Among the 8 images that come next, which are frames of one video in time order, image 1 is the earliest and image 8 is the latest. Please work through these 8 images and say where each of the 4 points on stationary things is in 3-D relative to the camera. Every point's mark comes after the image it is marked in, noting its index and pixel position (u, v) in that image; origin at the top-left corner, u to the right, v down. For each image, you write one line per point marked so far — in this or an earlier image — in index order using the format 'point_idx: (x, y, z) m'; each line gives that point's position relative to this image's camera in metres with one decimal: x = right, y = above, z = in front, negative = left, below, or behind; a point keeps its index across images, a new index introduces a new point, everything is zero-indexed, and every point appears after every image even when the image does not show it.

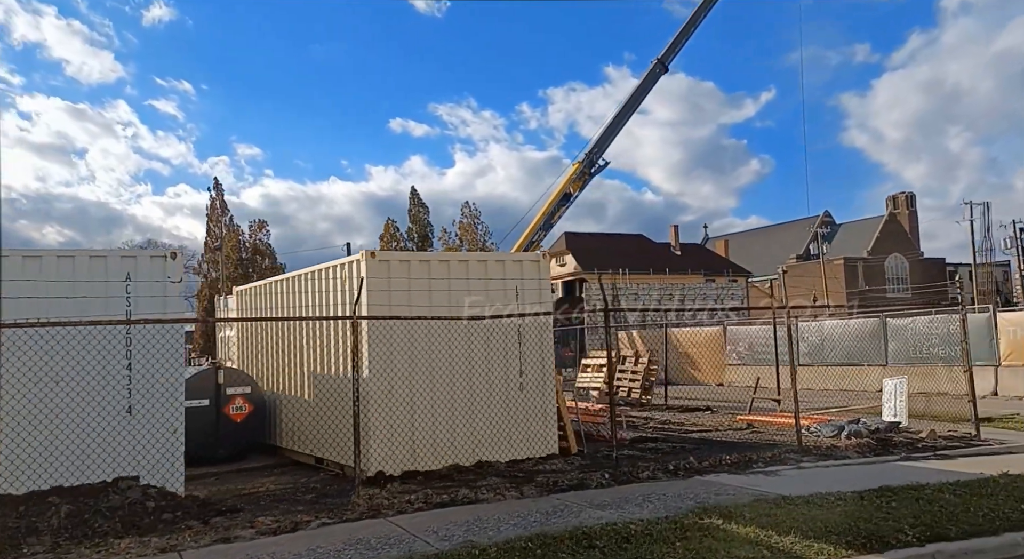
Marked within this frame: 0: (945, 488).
0: (+3.1, -1.5, +5.9) m
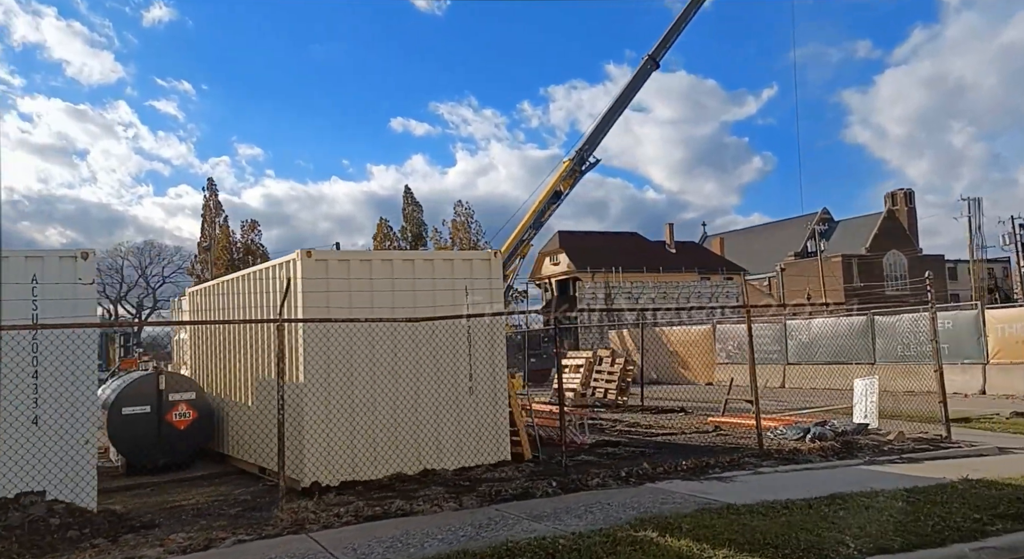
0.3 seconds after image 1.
0: (+2.7, -1.5, +5.8) m
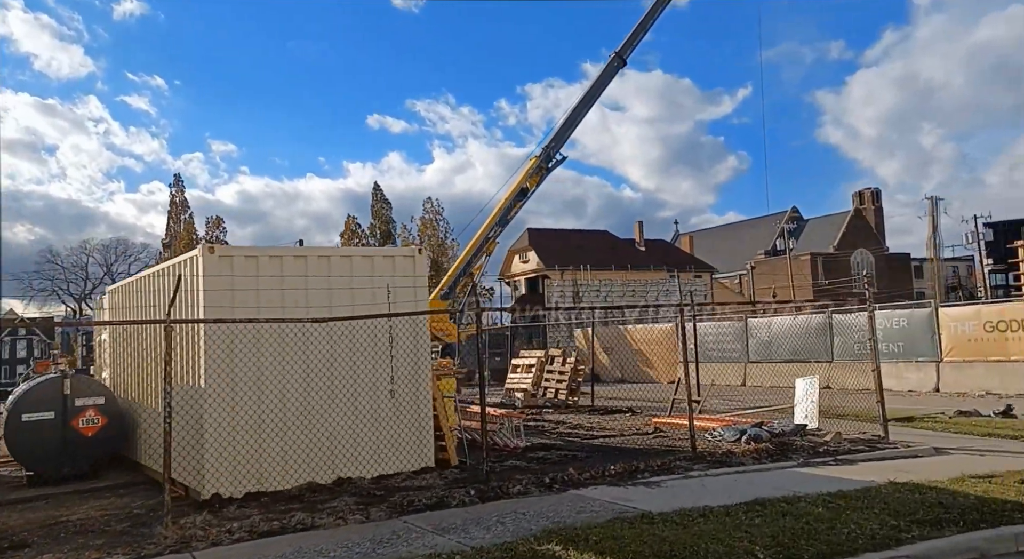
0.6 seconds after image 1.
0: (+2.1, -1.5, +5.7) m
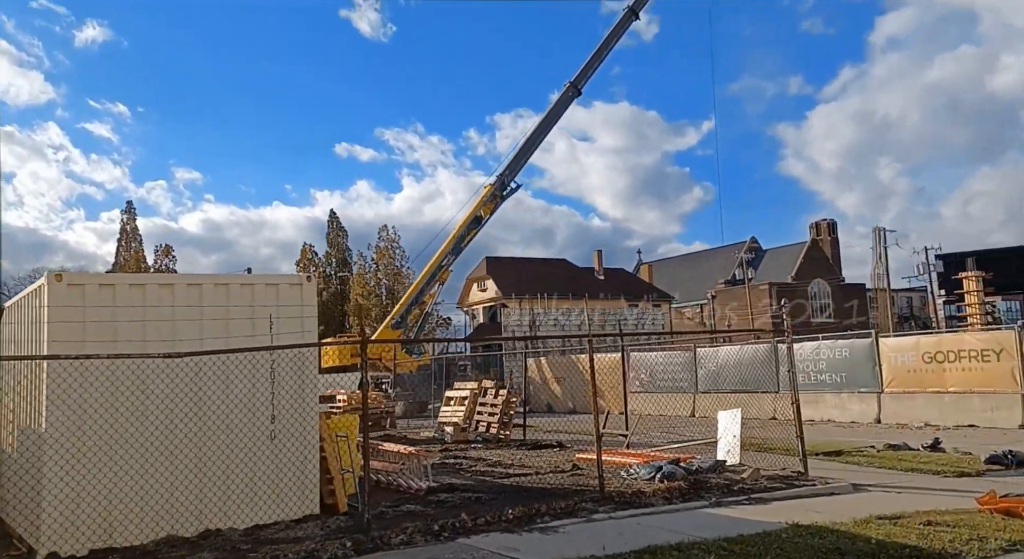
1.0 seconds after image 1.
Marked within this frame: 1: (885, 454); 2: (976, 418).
0: (+1.3, -1.8, +5.4) m
1: (+5.0, -2.3, +11.2) m
2: (+10.4, -3.1, +18.5) m
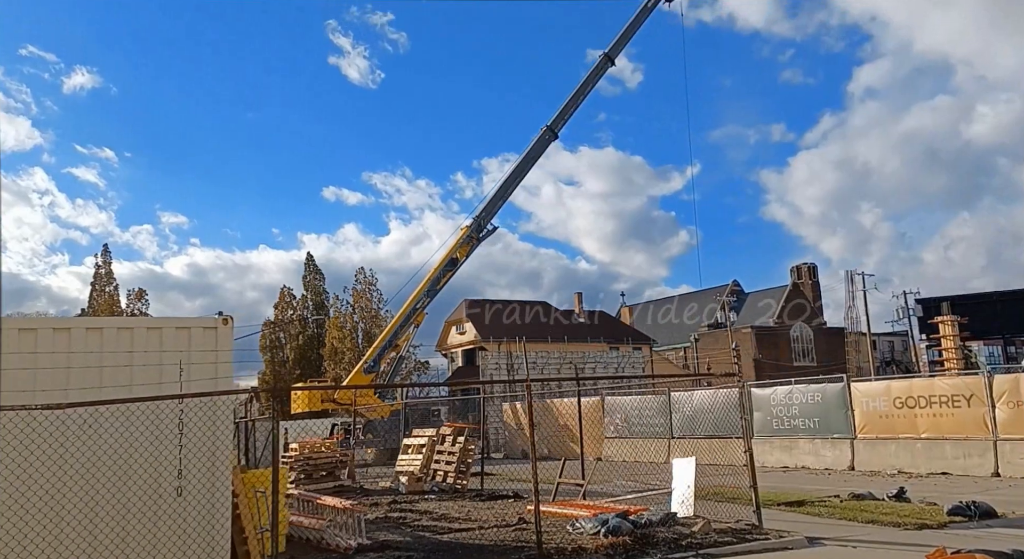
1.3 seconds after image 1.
0: (+0.8, -2.0, +5.0) m
1: (+4.4, -2.9, +10.8) m
2: (+9.6, -4.1, +18.2) m
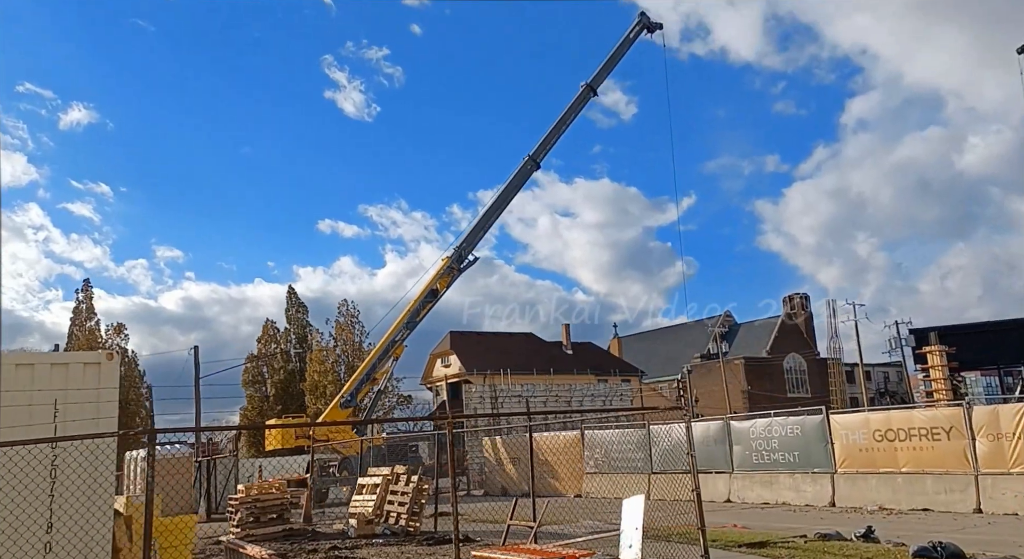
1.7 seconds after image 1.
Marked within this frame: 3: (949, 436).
0: (+0.1, -2.2, +4.5) m
1: (+3.7, -3.3, +10.3) m
2: (+8.9, -4.7, +17.7) m
3: (+9.3, -3.3, +17.6) m
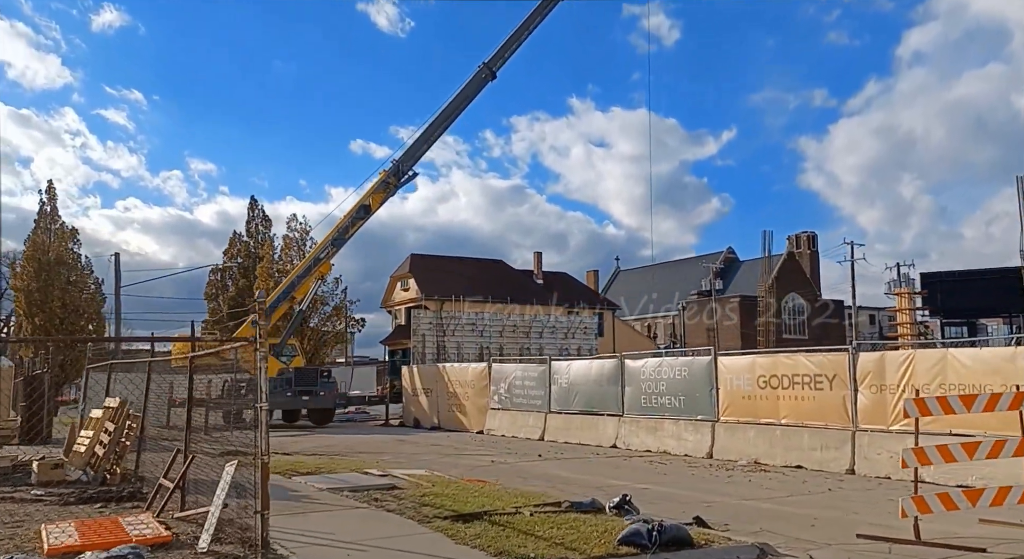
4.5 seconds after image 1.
0: (-3.4, -1.6, +2.3) m
1: (+0.2, -2.4, +8.1) m
2: (+5.5, -3.3, +15.5) m
3: (+5.9, -2.0, +15.3) m
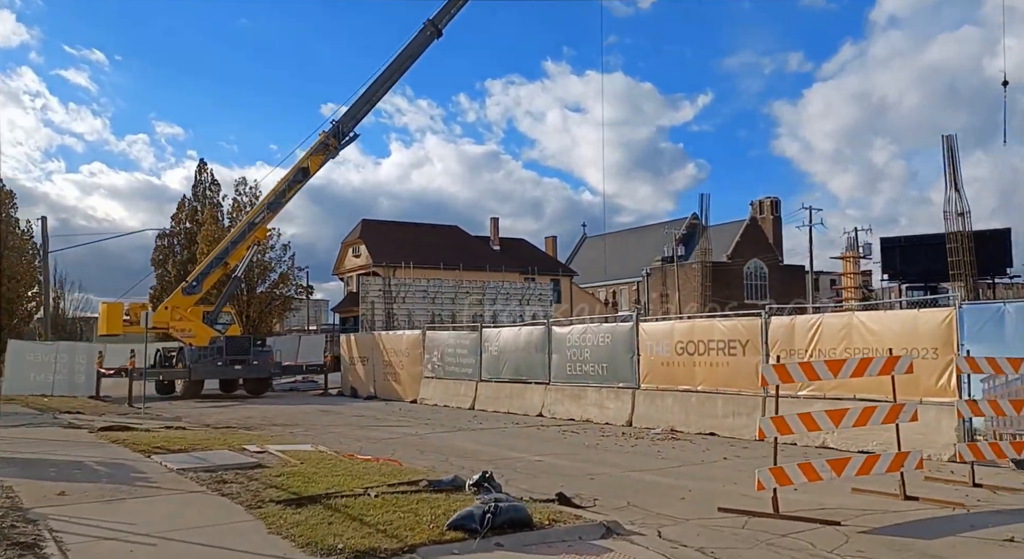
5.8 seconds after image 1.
0: (-4.7, -1.5, +1.6) m
1: (-1.2, -2.0, +7.6) m
2: (+3.8, -2.7, +15.2) m
3: (+4.2, -1.3, +15.0) m
